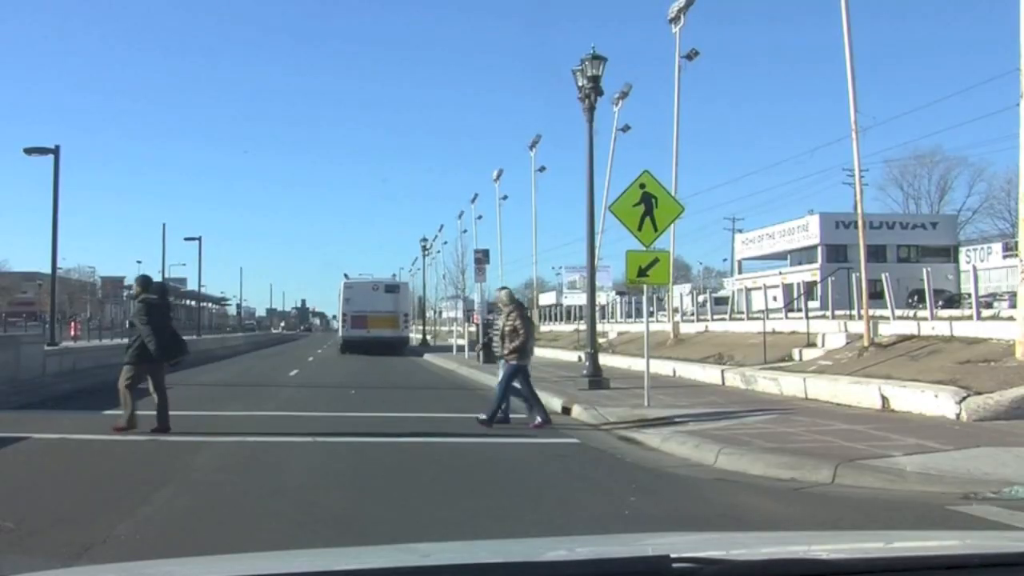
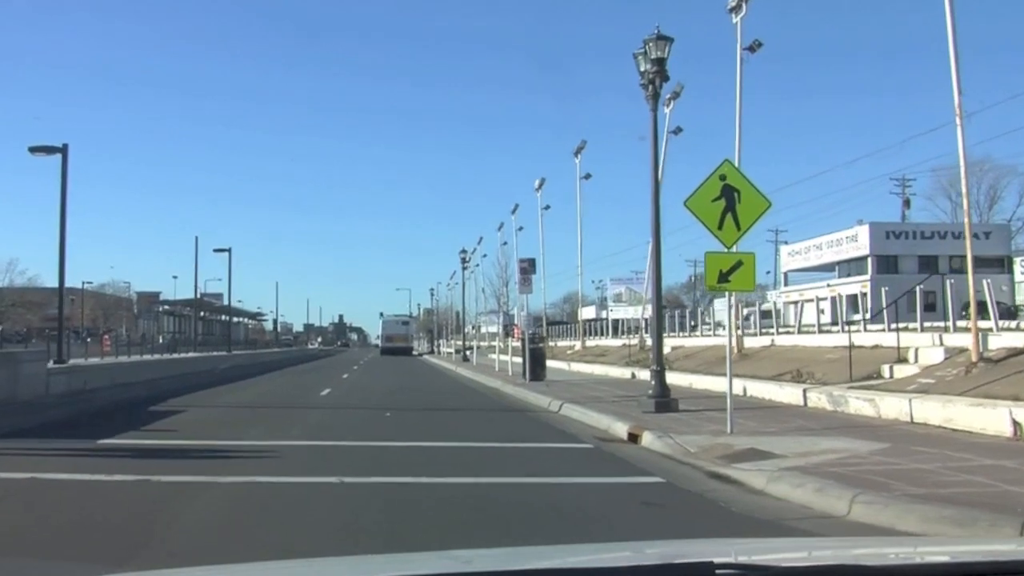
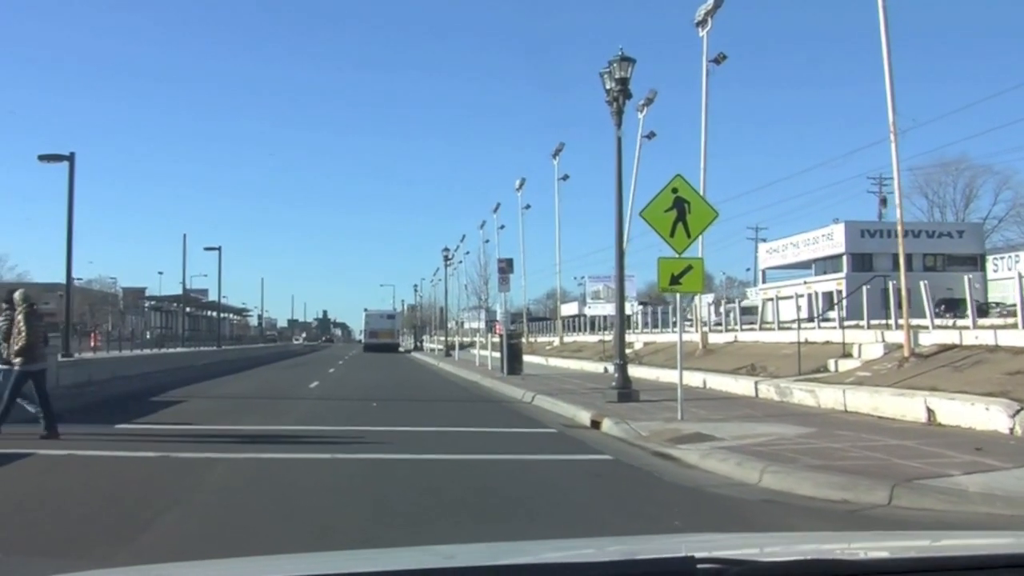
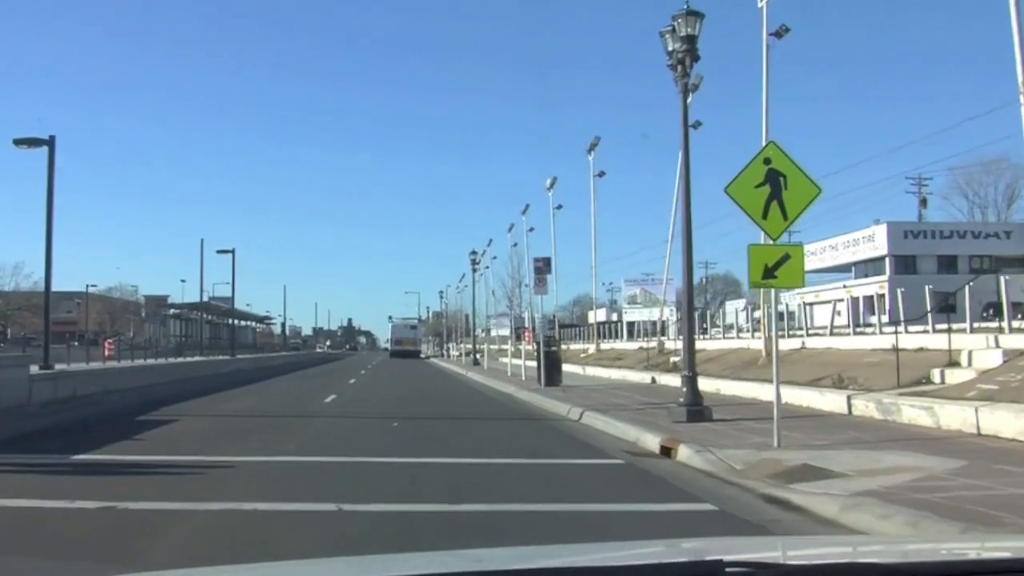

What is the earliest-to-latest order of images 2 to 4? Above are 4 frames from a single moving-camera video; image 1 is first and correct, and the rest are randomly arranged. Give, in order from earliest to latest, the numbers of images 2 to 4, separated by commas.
3, 2, 4
